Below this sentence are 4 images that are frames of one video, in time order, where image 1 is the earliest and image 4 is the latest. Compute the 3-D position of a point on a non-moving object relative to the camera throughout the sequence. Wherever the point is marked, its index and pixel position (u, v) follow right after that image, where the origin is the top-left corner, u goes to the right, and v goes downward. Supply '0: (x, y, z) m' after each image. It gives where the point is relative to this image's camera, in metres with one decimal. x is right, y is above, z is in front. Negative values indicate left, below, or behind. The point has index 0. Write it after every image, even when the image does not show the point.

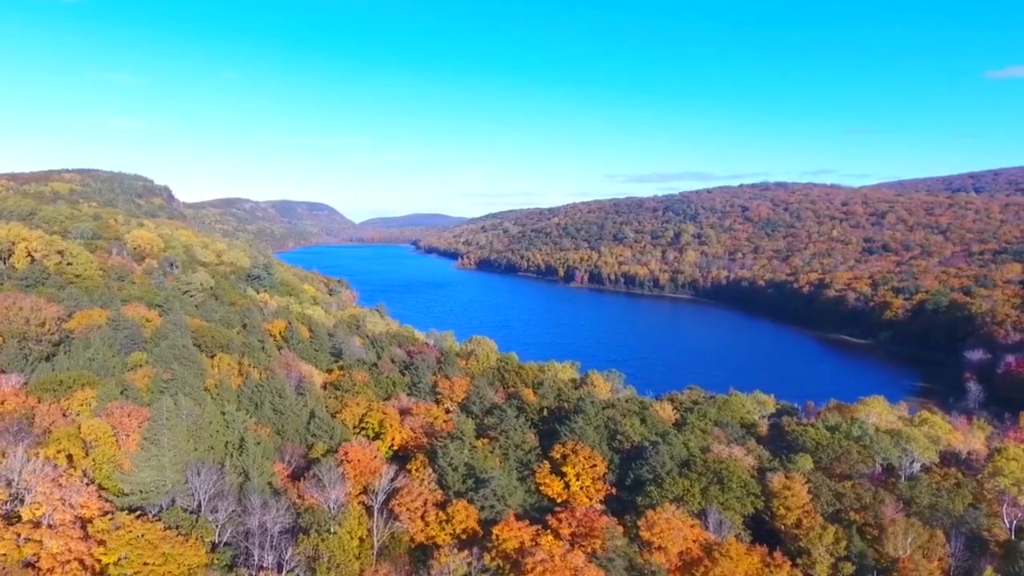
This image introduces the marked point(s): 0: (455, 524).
0: (-1.6, -6.7, +18.3) m
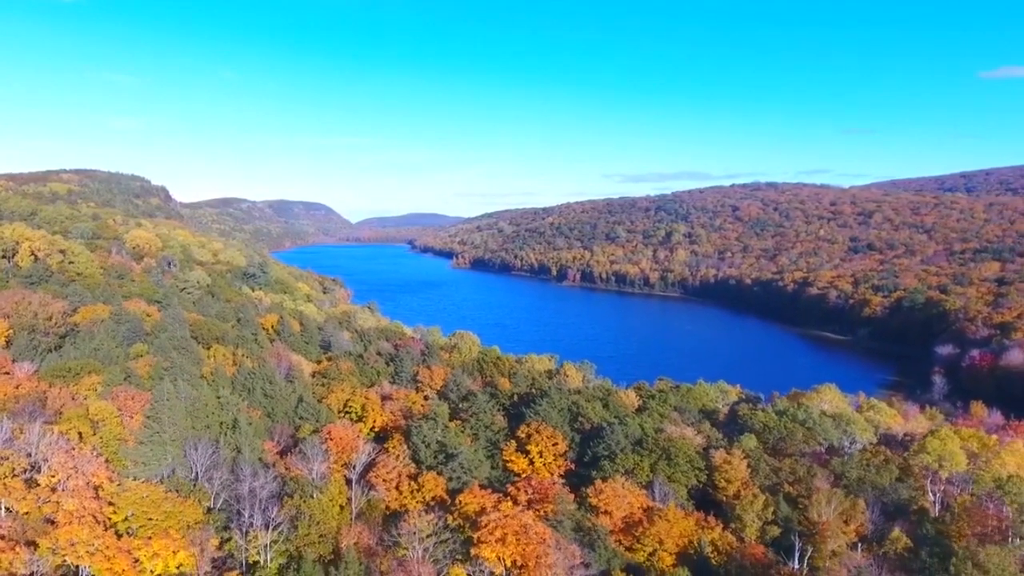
0: (-2.8, -6.5, +20.5) m
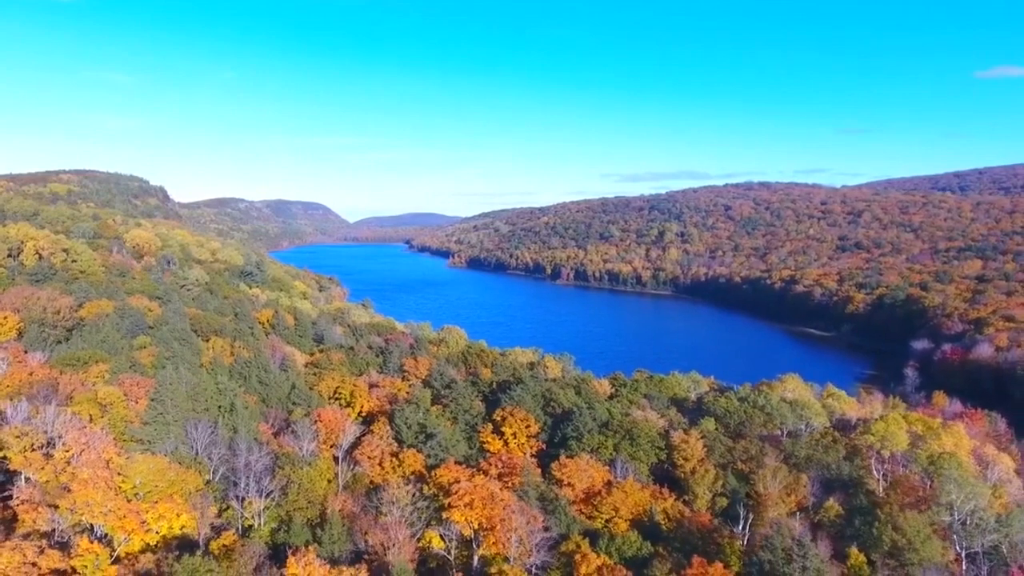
0: (-3.8, -6.3, +22.5) m
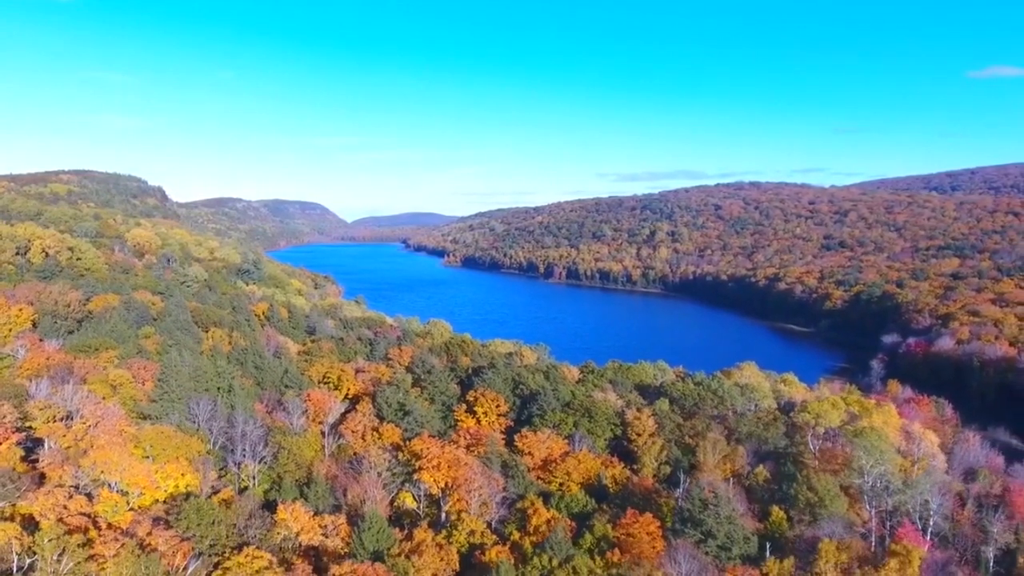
0: (-5.1, -6.0, +25.3) m
